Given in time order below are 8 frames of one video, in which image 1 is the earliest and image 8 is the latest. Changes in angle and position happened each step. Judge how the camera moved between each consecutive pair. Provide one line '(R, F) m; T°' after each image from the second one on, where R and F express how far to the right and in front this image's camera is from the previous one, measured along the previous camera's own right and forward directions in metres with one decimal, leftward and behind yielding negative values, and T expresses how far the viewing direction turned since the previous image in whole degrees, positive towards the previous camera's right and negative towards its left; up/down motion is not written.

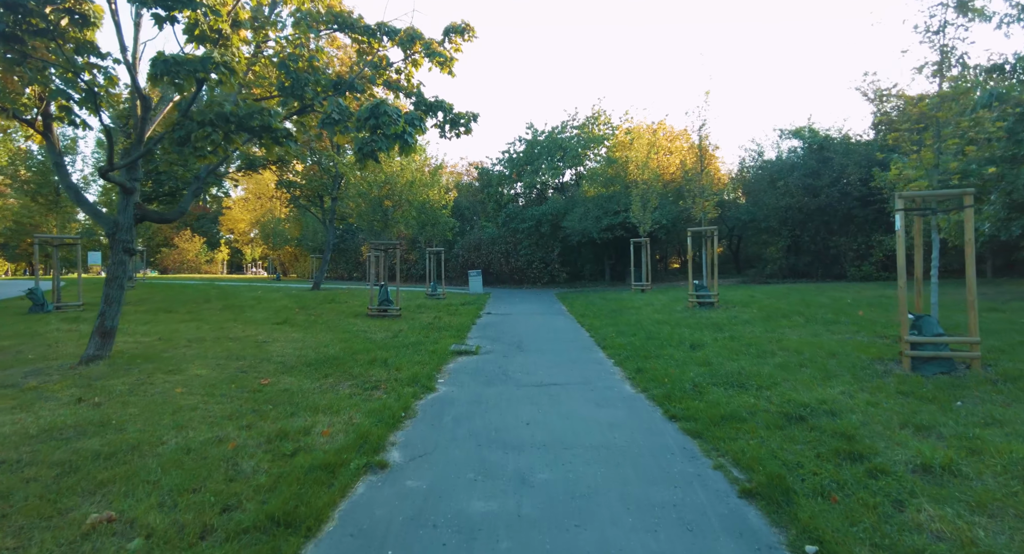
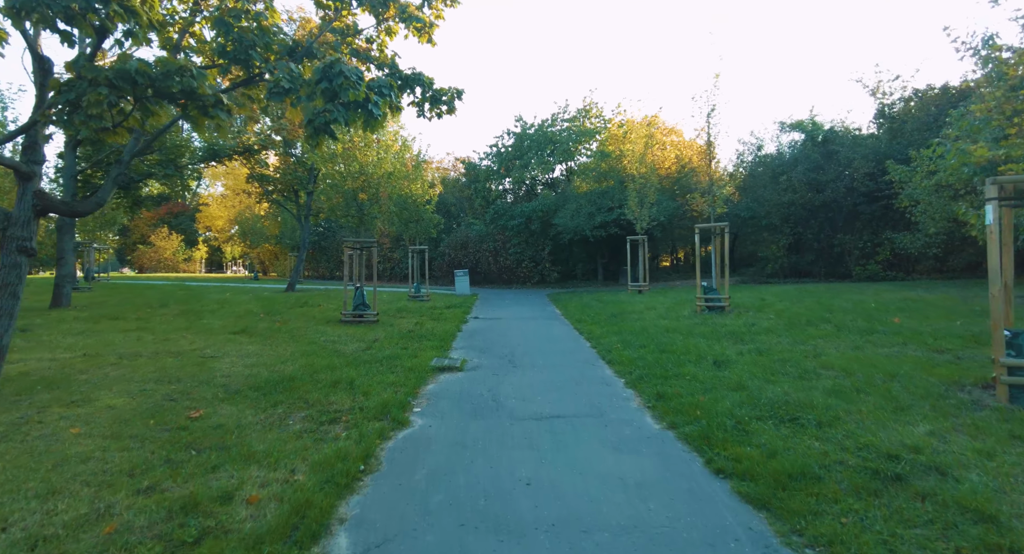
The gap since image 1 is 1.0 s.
(0.0, +1.3) m; +1°
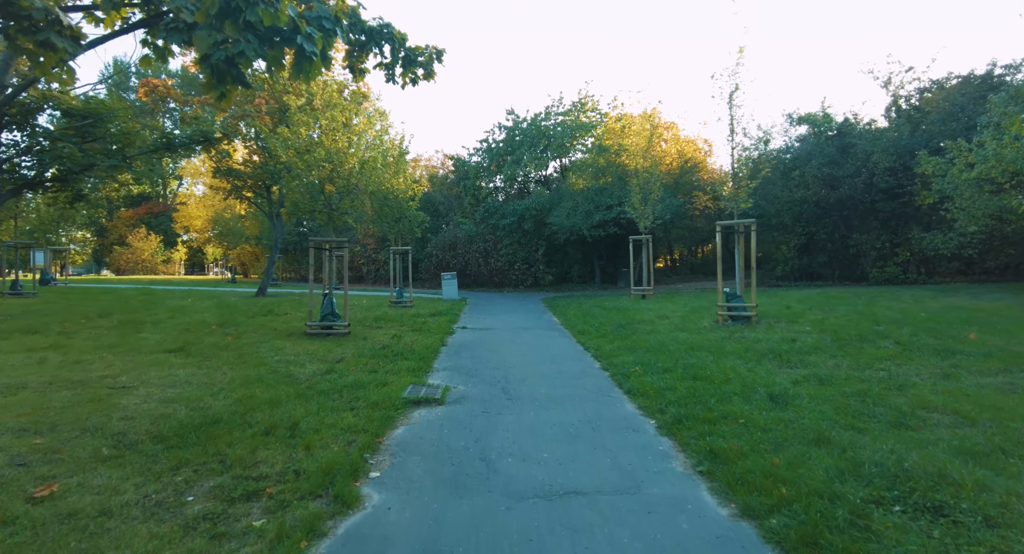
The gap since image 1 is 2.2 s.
(0.0, +1.7) m; +1°
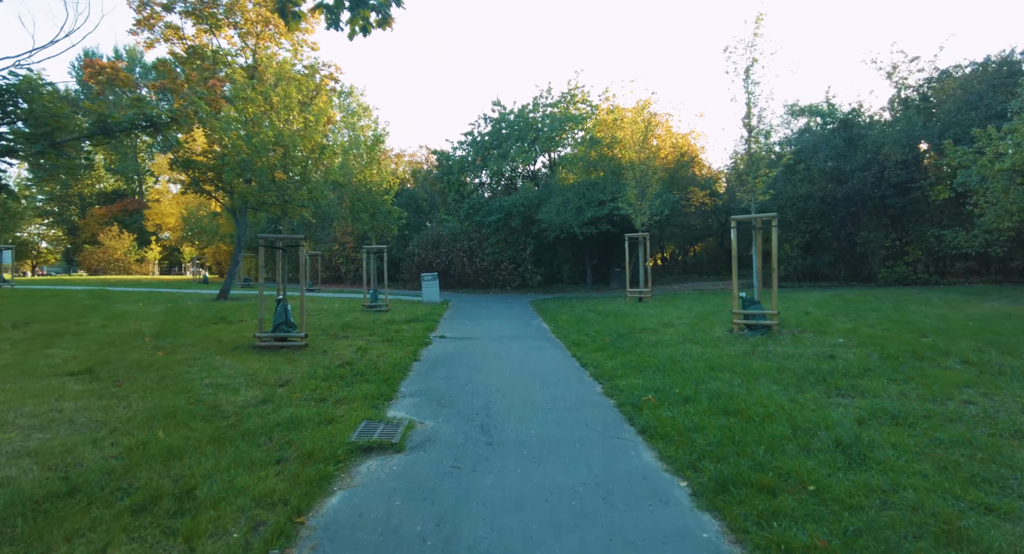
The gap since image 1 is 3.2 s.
(+0.1, +1.5) m; +1°
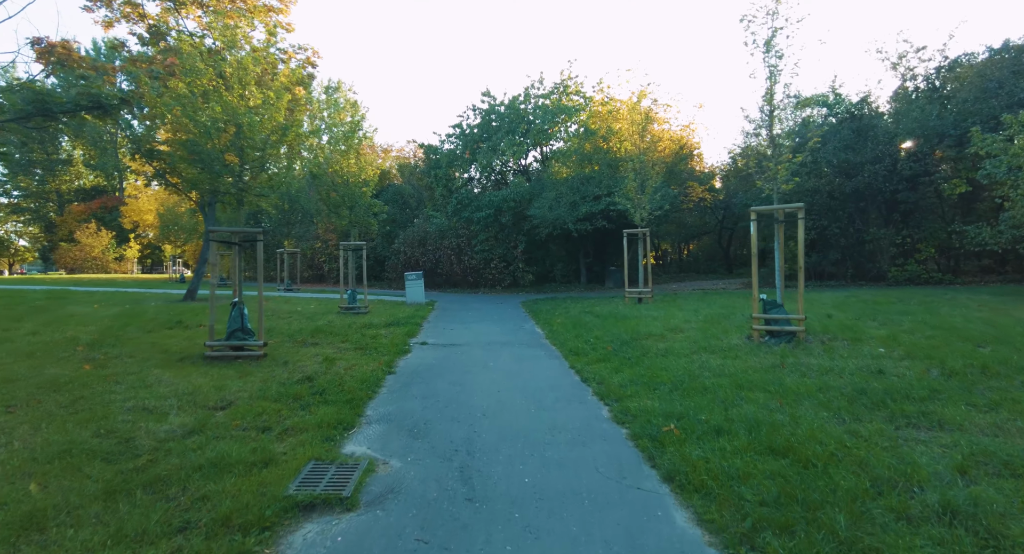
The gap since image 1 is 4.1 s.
(0.0, +1.2) m; +1°
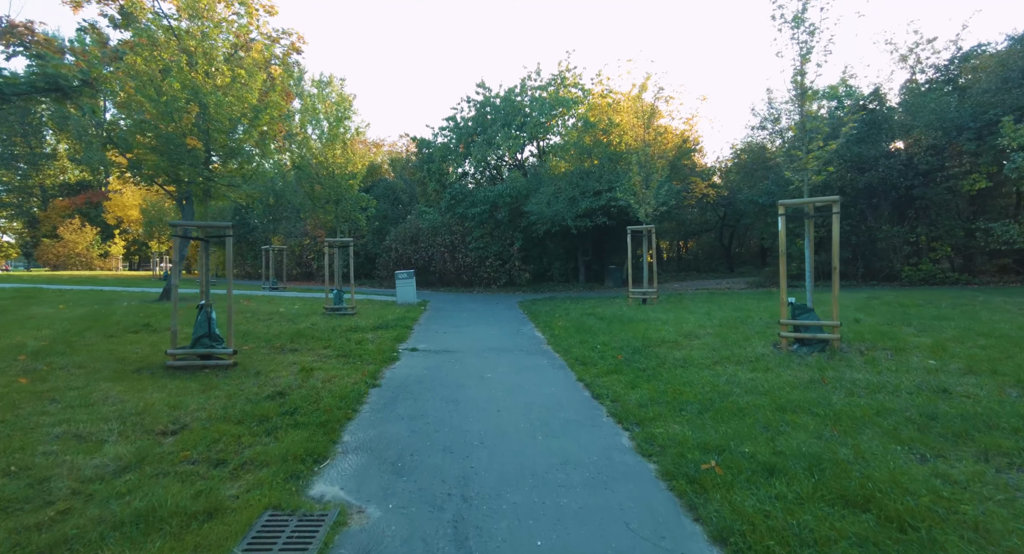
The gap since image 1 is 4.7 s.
(-0.1, +0.9) m; +1°
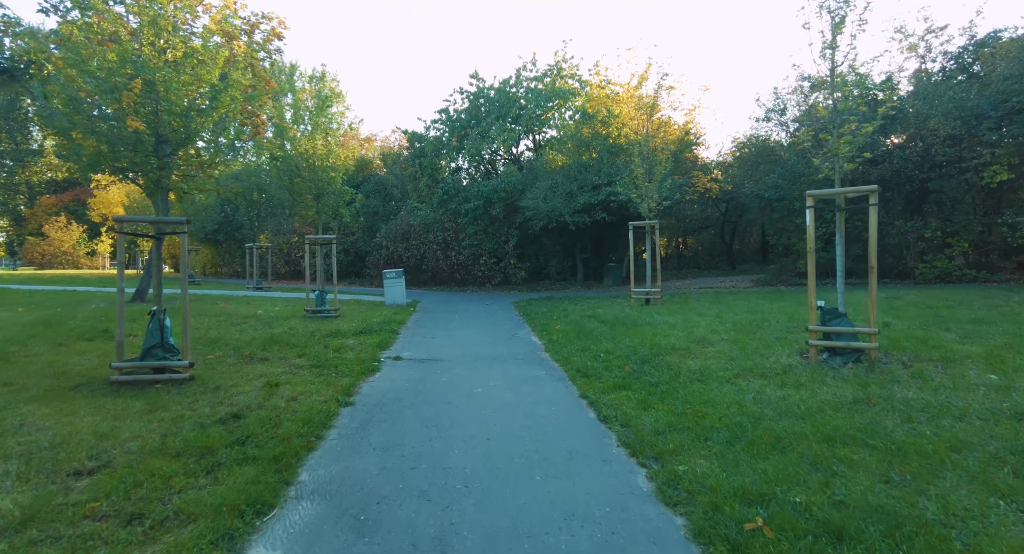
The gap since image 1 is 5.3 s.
(0.0, +0.9) m; 0°
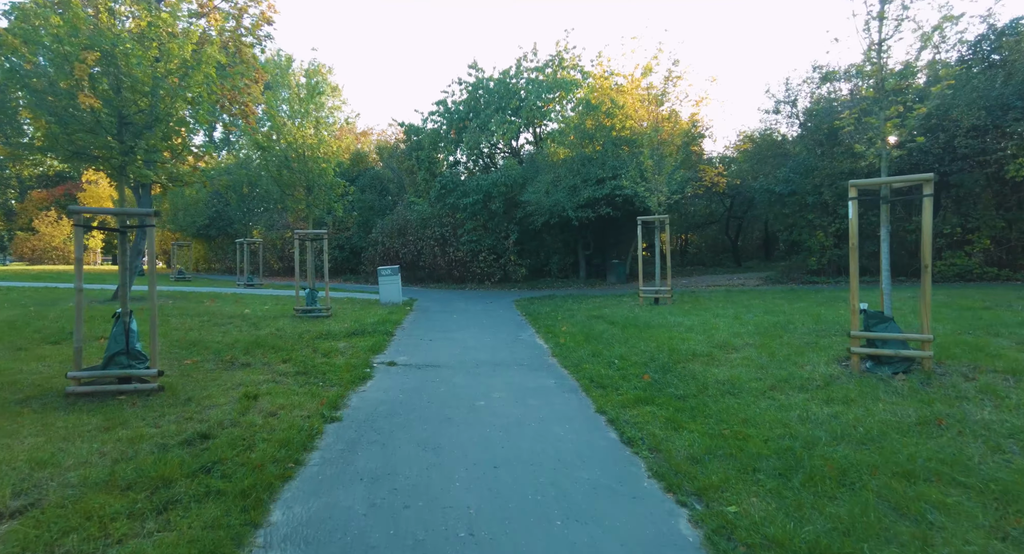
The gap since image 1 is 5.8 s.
(-0.1, +0.7) m; 0°
